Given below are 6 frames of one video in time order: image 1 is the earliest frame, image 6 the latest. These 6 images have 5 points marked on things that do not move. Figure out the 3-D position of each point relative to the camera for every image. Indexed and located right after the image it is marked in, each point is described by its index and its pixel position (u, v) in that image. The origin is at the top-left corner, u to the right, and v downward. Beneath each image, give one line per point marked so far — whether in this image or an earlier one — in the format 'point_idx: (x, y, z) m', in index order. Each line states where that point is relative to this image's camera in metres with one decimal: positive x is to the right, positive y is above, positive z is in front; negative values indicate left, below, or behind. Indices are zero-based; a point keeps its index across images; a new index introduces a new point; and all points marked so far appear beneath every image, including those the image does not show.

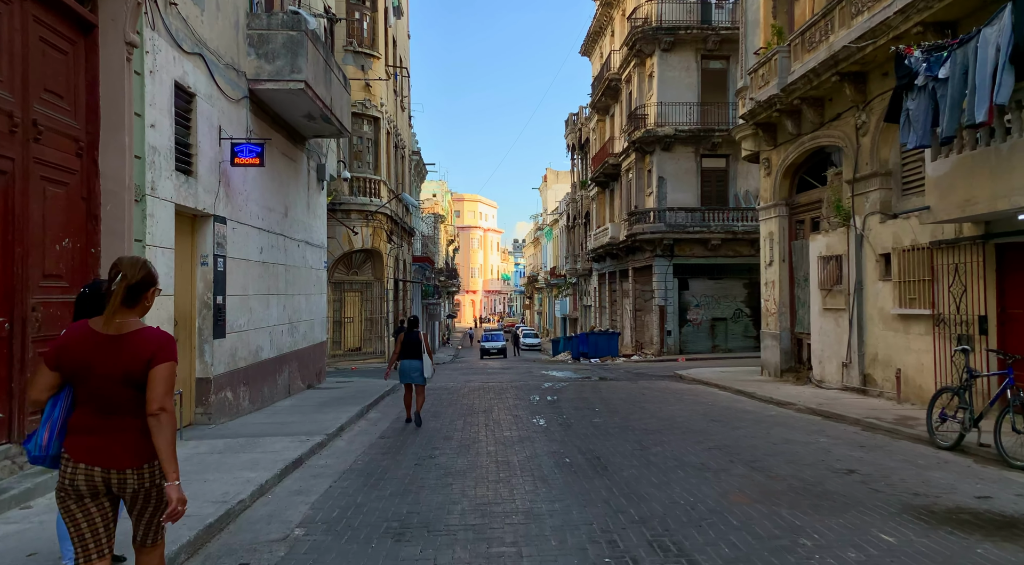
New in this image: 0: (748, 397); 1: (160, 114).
0: (+4.3, -2.1, +14.4) m
1: (-3.7, +1.8, +8.4) m
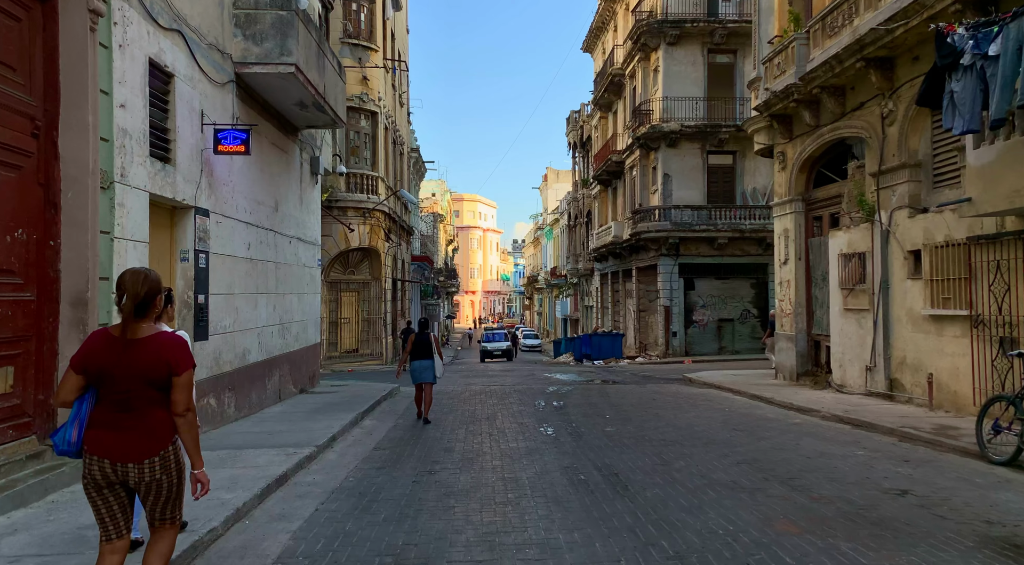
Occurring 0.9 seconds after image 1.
0: (+4.3, -2.1, +13.6) m
1: (-3.6, +1.8, +7.6) m
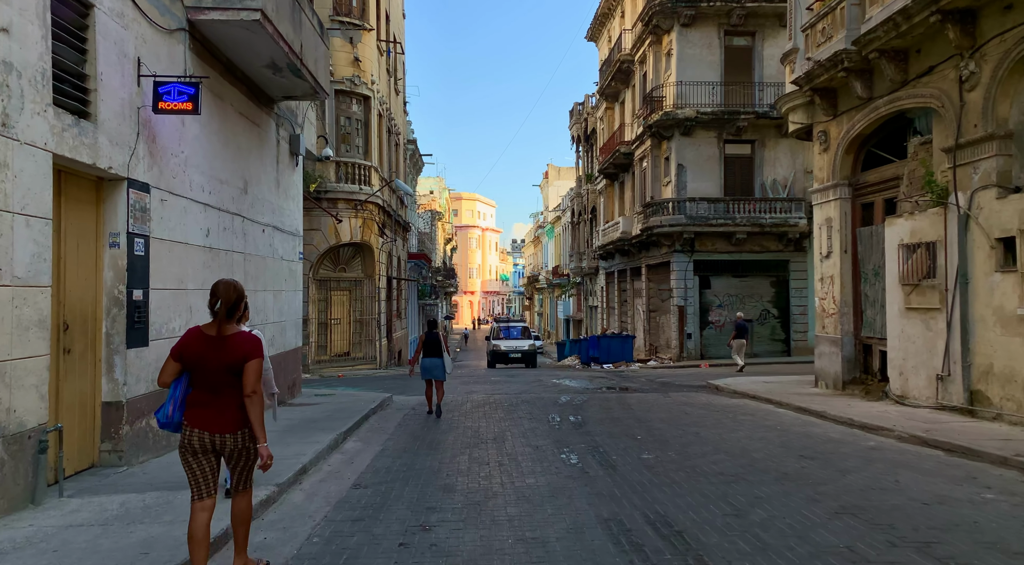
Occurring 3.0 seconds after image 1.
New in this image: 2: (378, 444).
0: (+4.5, -2.0, +11.7) m
1: (-3.5, +1.9, +5.7) m
2: (-1.6, -1.9, +9.6) m
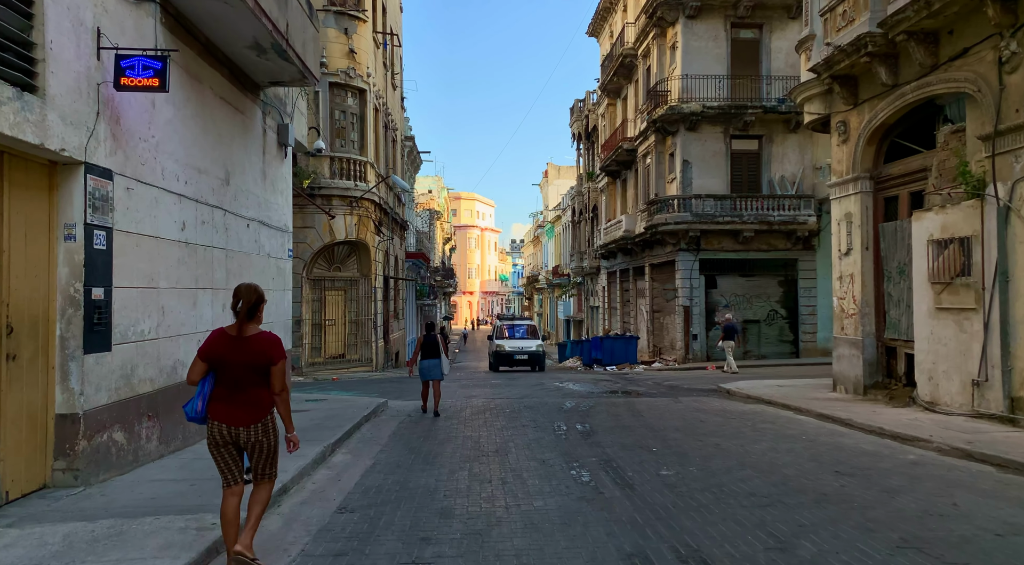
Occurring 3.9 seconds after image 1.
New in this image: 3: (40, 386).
0: (+4.5, -2.0, +10.8) m
1: (-3.4, +1.9, +4.8) m
2: (-1.6, -1.9, +8.8) m
3: (-3.8, -0.8, +6.4) m
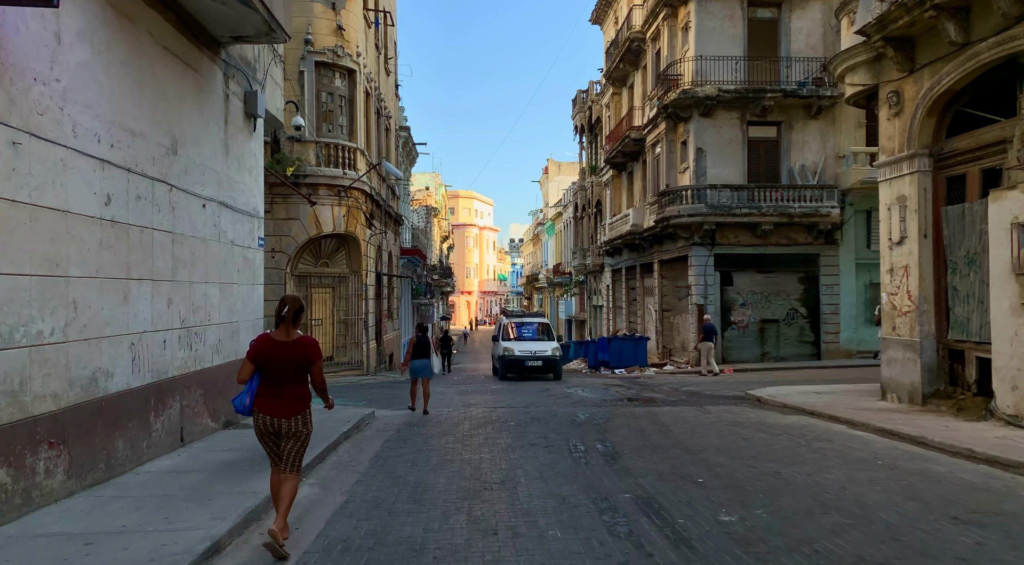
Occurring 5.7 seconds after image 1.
0: (+4.6, -1.8, +9.0) m
1: (-3.4, +2.0, +3.0) m
2: (-1.5, -1.8, +6.9) m
3: (-3.7, -0.7, +4.6) m
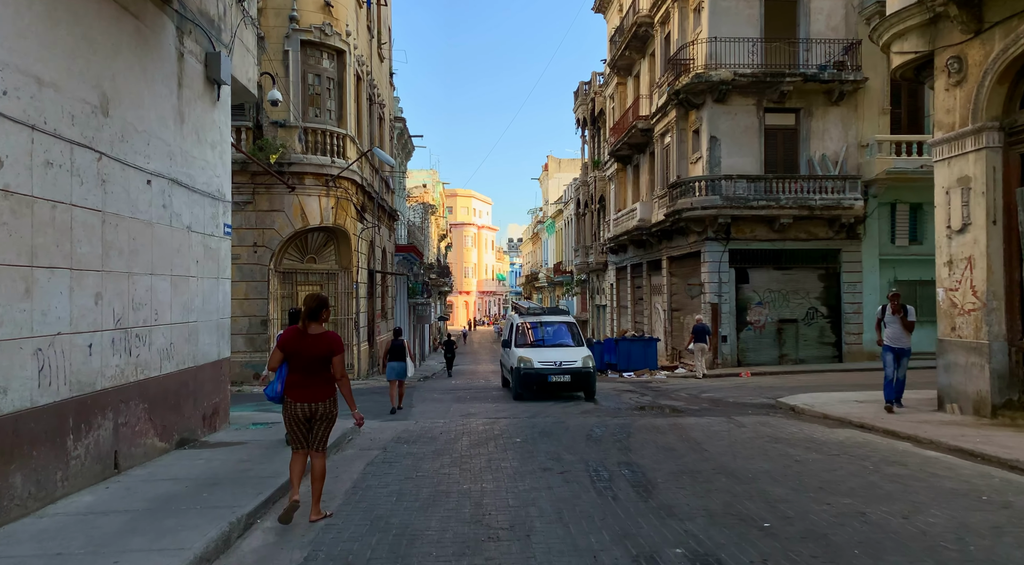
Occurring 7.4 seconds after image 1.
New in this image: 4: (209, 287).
0: (+4.7, -1.8, +7.4) m
1: (-3.3, +2.1, +1.4) m
2: (-1.4, -1.7, +5.3) m
3: (-3.6, -0.6, +3.0) m
4: (-3.7, 0.0, +9.6) m
